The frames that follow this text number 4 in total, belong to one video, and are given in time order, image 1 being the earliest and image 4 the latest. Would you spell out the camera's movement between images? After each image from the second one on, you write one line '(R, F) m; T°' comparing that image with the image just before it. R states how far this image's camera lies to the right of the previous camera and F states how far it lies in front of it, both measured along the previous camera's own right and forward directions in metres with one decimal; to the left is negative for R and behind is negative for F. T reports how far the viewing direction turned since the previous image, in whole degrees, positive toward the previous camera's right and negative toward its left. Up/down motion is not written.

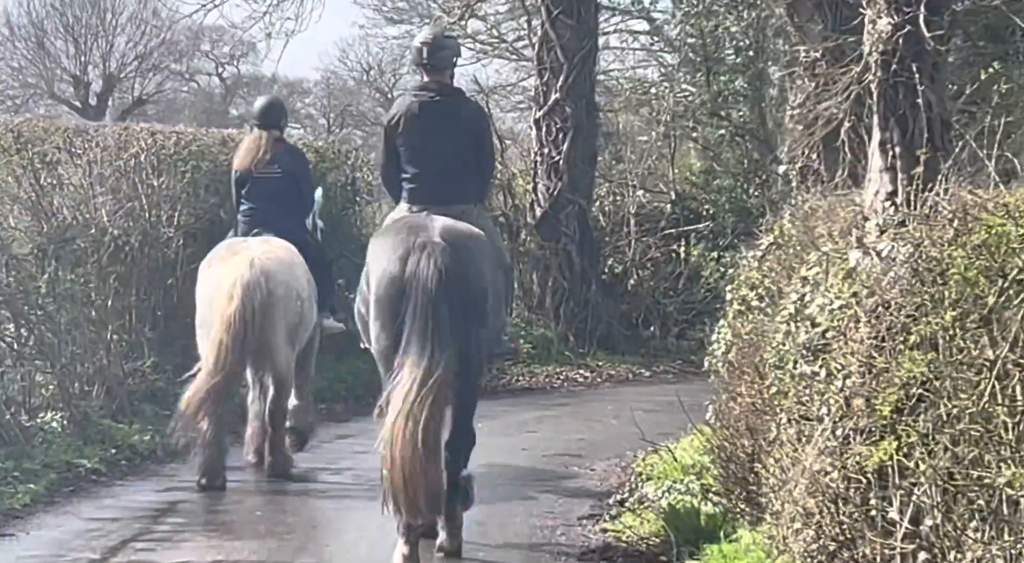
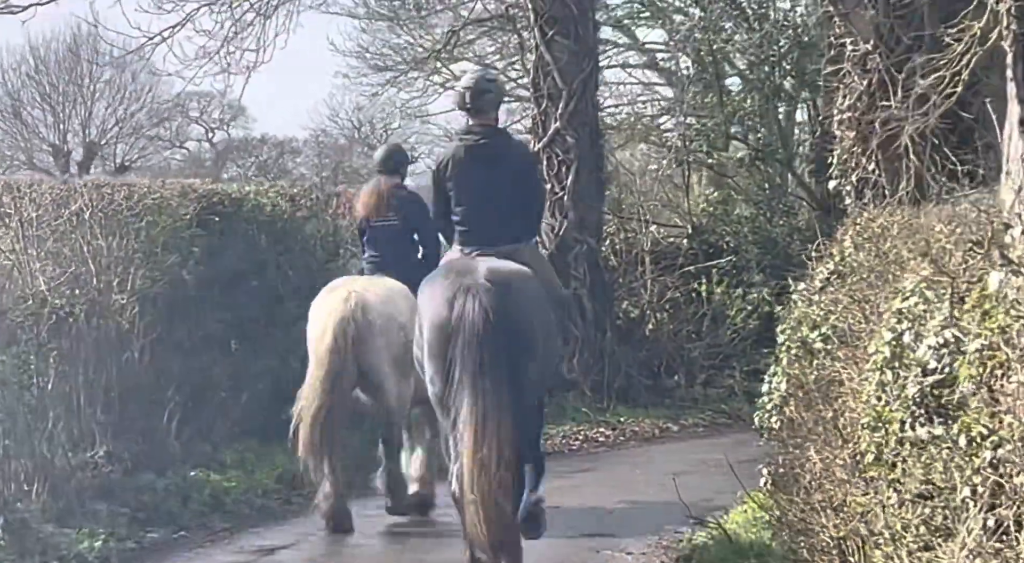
(0.0, +2.0) m; 0°
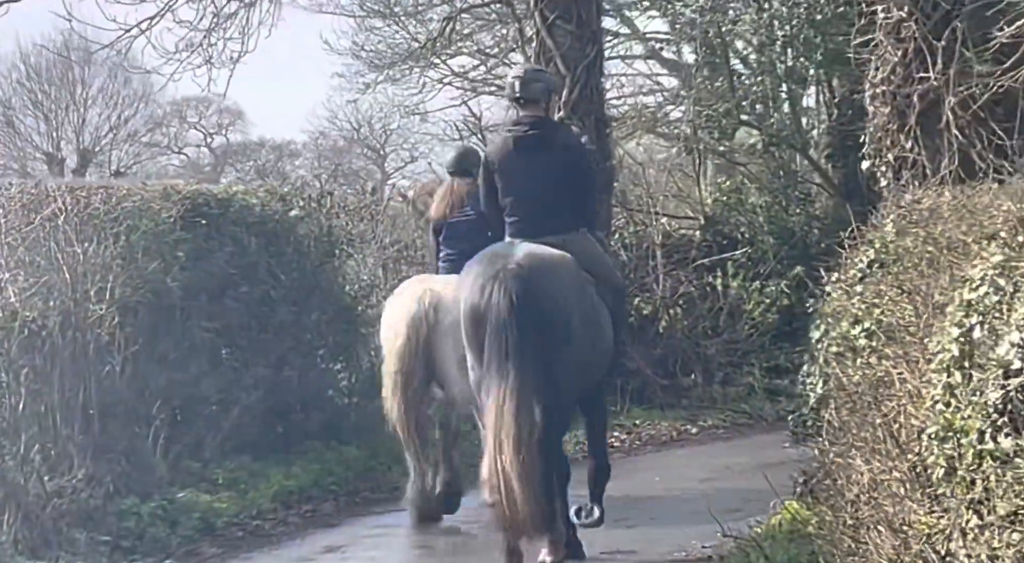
(0.0, +0.9) m; 0°
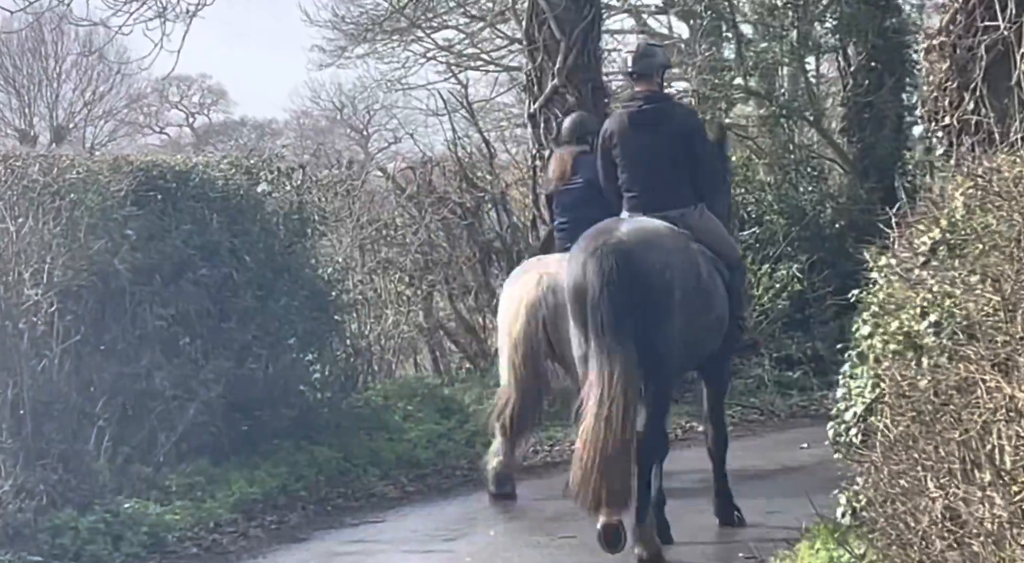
(0.0, +1.4) m; +1°
